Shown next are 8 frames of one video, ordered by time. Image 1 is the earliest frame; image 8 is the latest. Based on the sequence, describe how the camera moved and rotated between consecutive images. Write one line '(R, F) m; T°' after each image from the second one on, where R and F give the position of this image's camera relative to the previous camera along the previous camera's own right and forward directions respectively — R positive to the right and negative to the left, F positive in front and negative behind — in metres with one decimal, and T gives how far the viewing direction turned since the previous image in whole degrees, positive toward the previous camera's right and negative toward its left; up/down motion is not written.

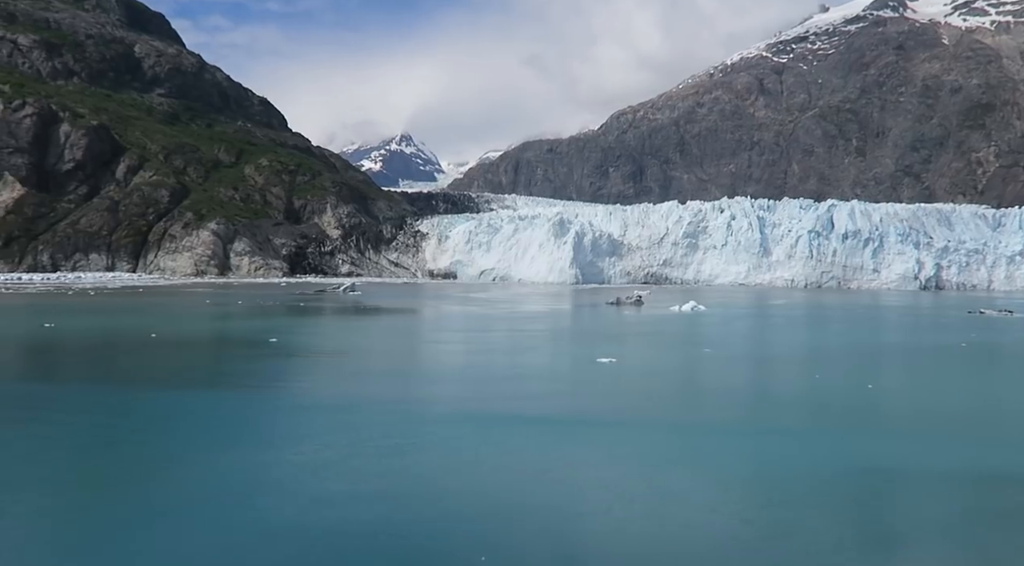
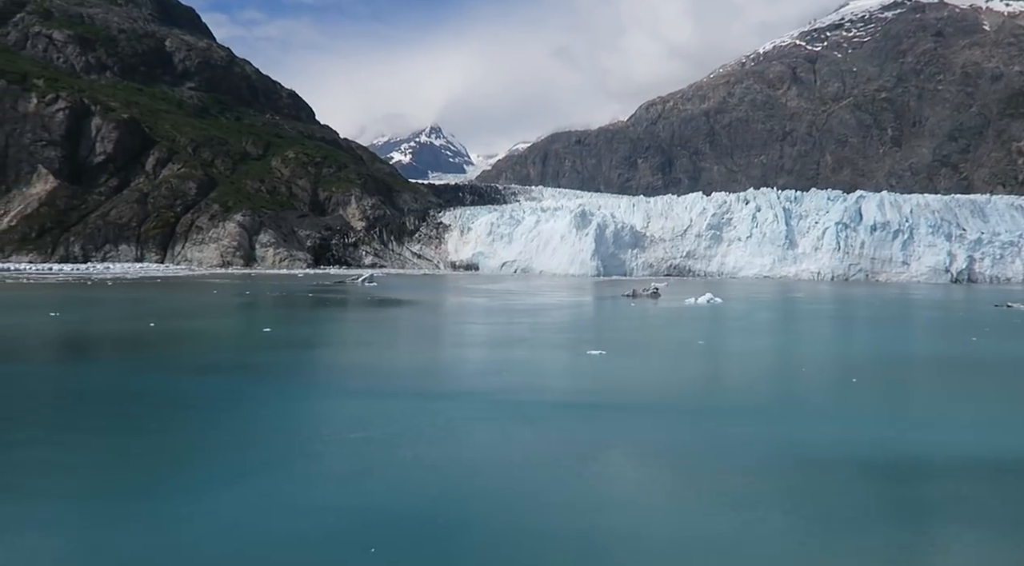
(+0.8, 0.0) m; -3°
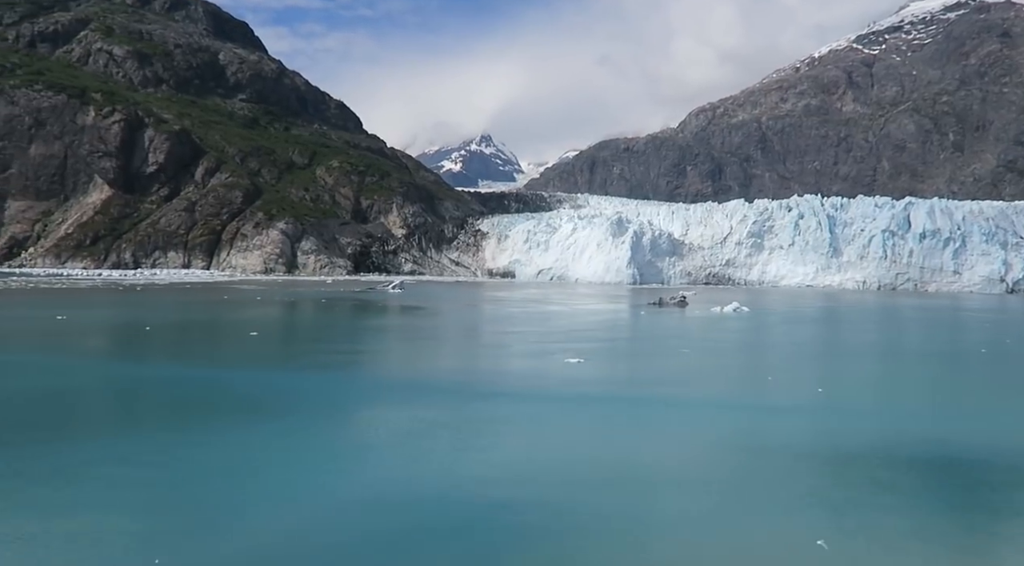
(+1.4, -0.1) m; -4°
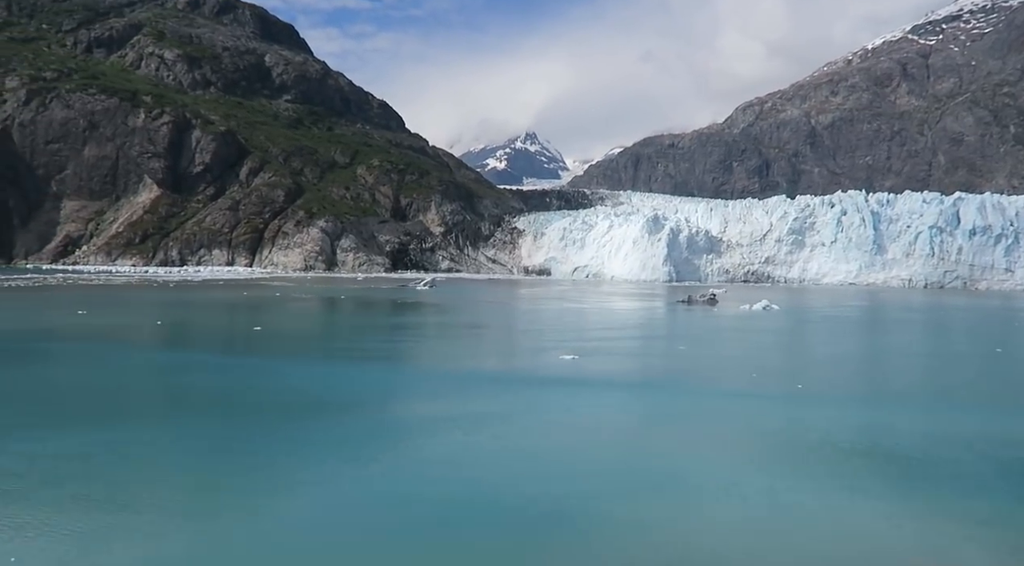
(+1.0, -0.1) m; -4°
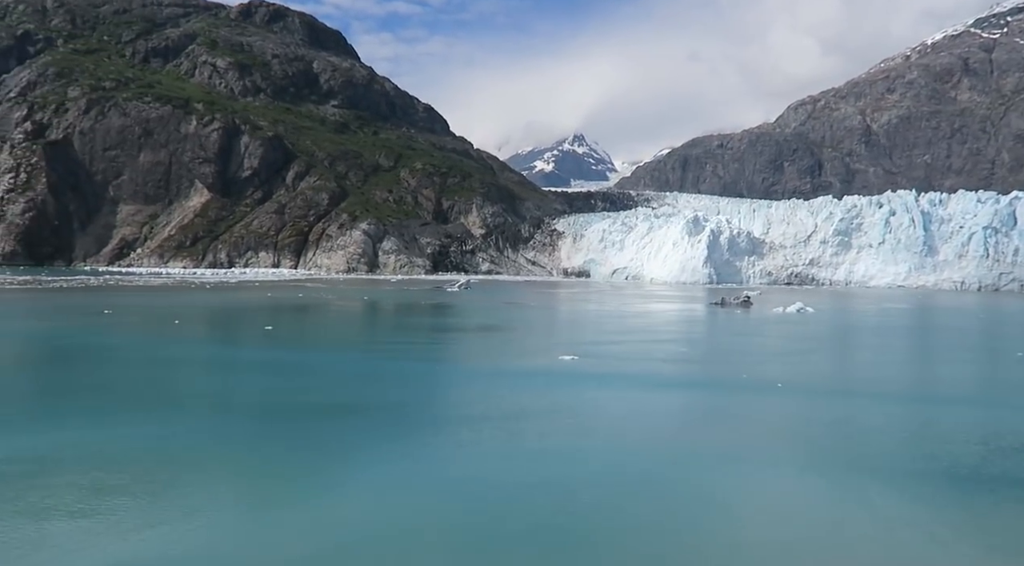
(+1.0, -0.1) m; -4°
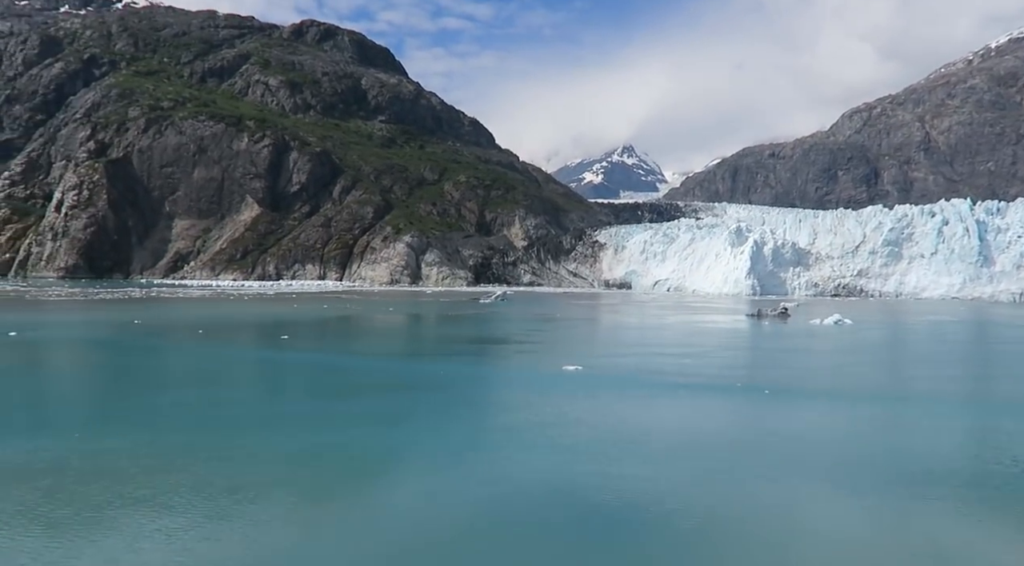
(+1.0, -0.1) m; -4°
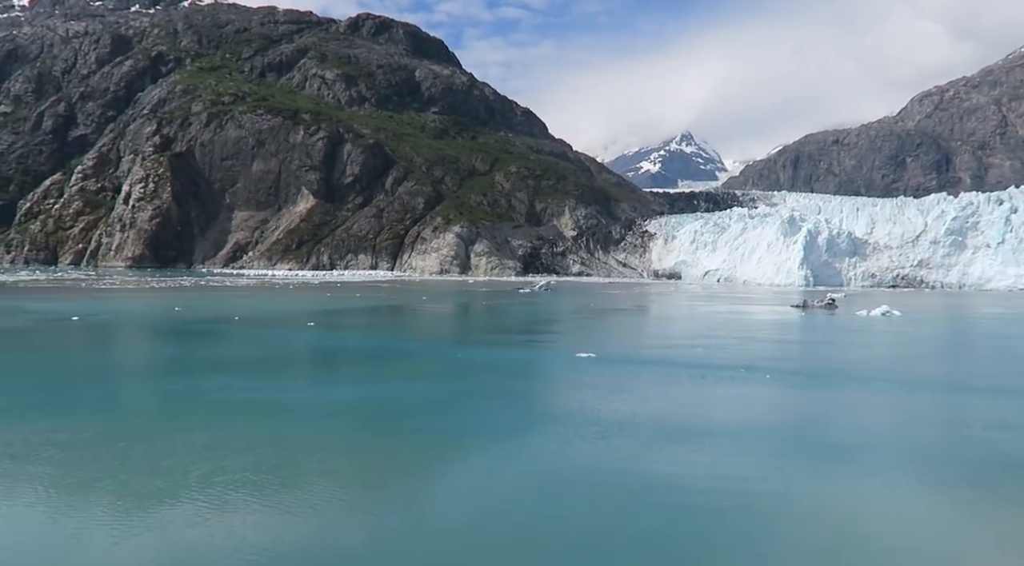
(+1.0, 0.0) m; -5°
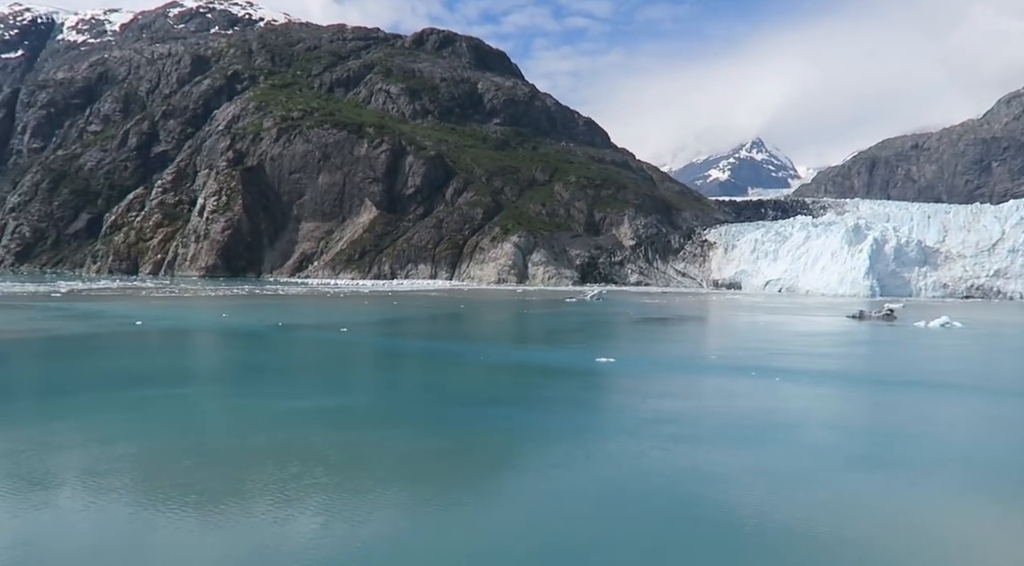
(+1.2, 0.0) m; -5°
